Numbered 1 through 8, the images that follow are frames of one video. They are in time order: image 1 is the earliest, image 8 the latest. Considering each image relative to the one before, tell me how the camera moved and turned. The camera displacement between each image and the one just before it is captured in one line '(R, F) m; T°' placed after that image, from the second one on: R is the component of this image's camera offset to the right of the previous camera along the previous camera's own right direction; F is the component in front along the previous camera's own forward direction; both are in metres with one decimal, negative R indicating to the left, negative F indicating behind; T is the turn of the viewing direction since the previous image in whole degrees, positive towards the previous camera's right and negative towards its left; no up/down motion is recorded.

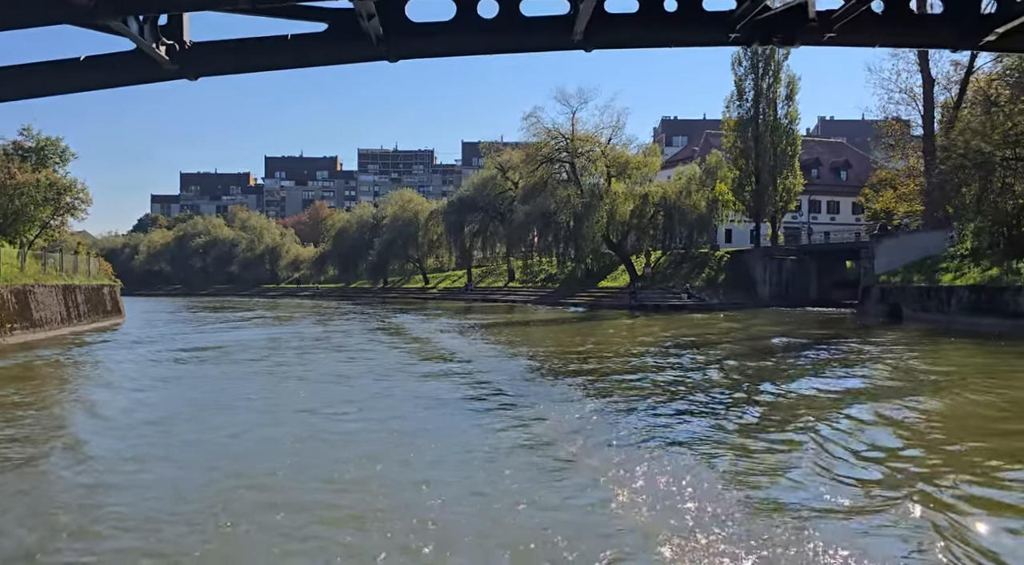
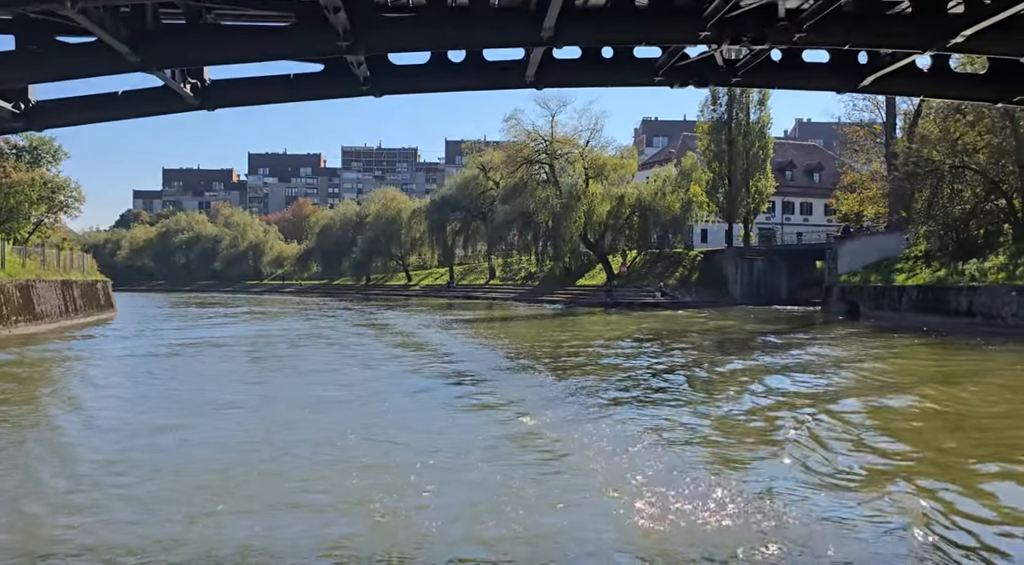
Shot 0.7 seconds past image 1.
(+0.2, -1.8) m; +1°
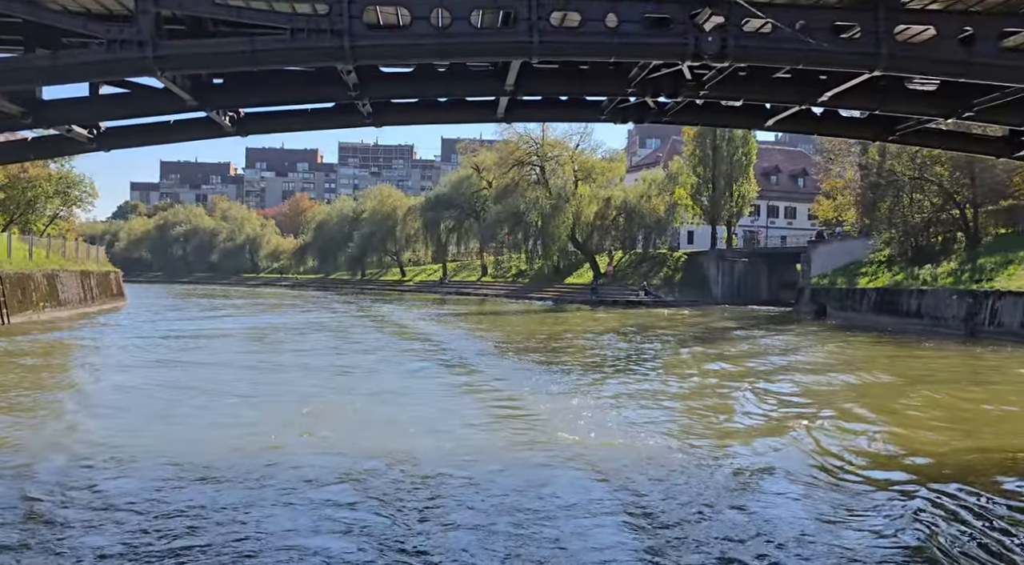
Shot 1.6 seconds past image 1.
(+0.3, -2.6) m; 0°
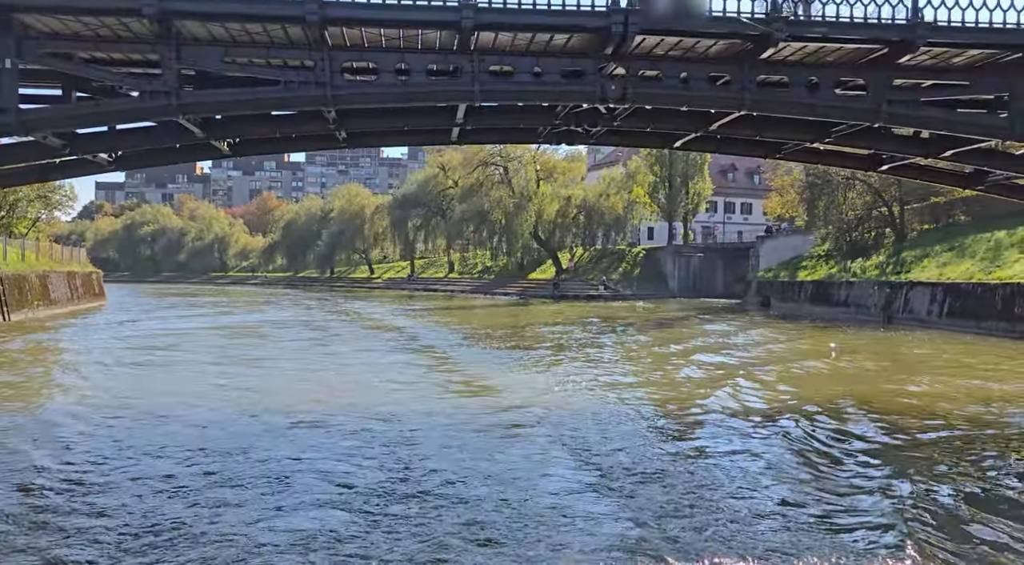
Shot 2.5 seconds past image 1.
(+0.3, -2.6) m; +2°
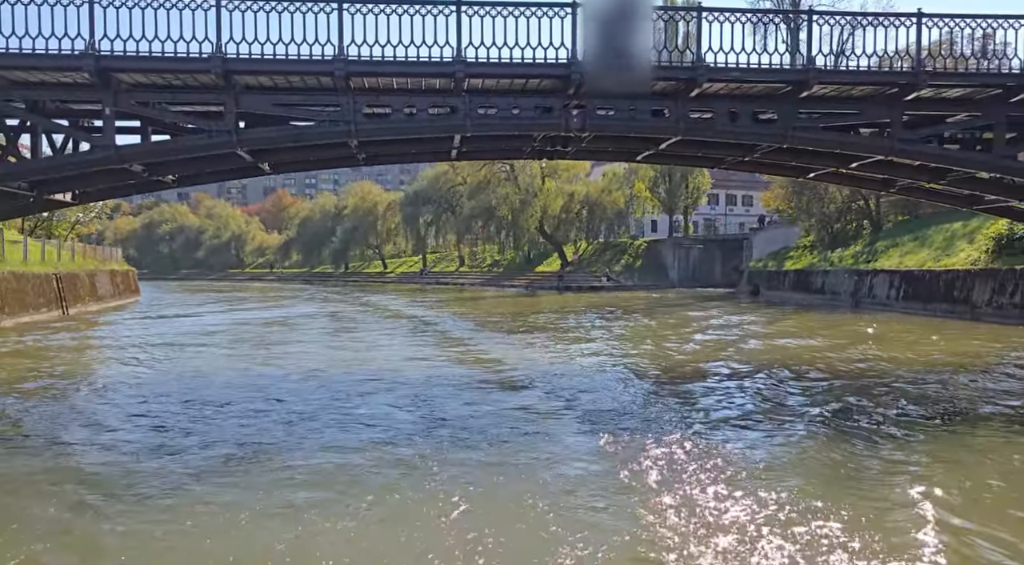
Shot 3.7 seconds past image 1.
(+0.5, -3.3) m; -1°
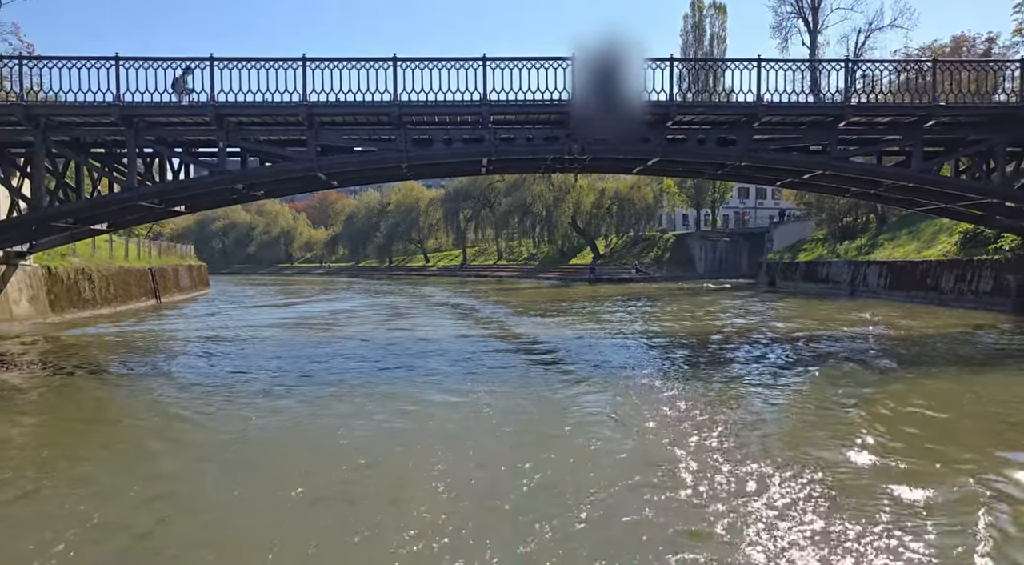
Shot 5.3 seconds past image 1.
(+0.6, -4.4) m; -3°
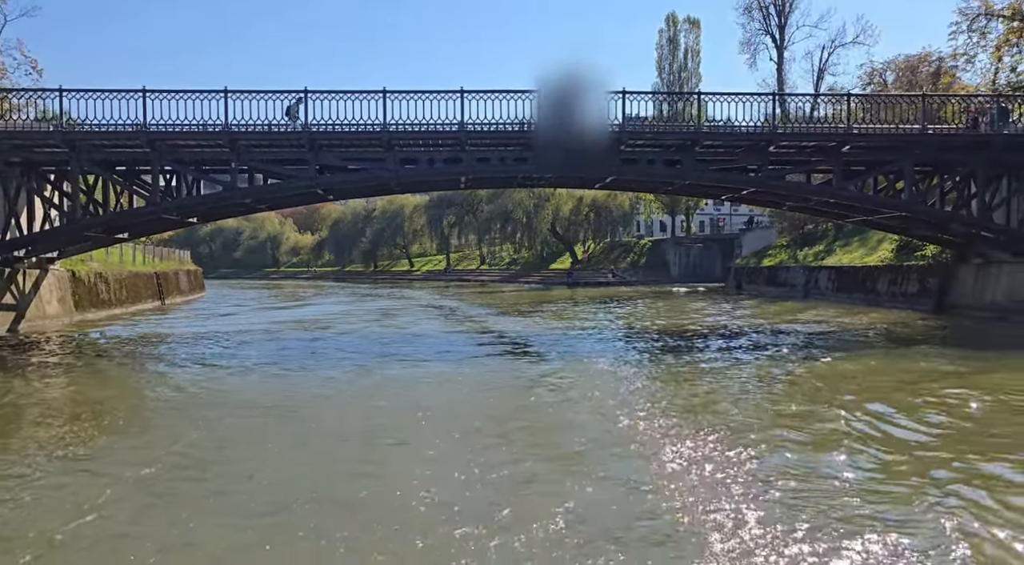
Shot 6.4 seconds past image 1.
(+0.3, -3.0) m; +1°
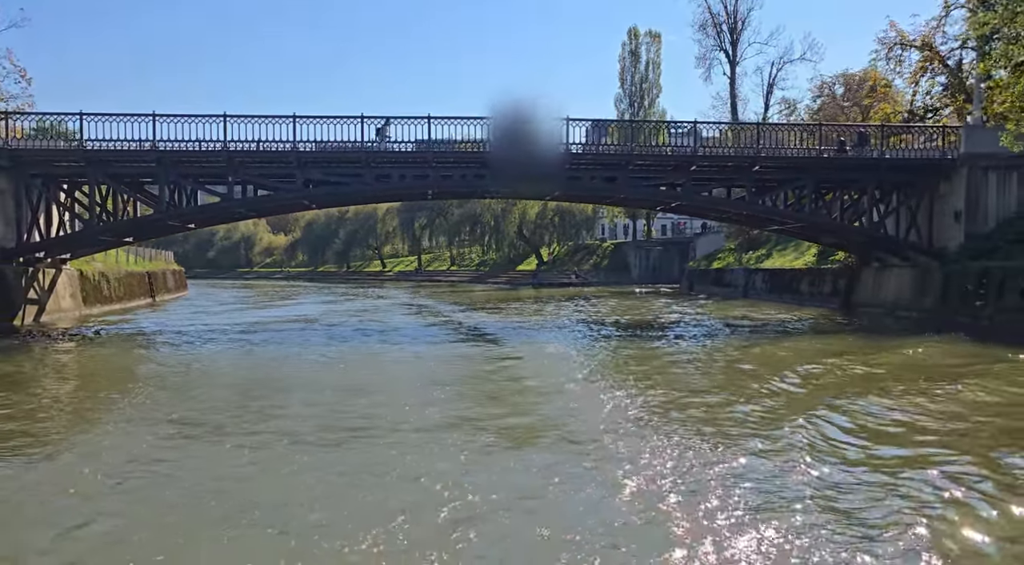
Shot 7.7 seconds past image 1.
(+0.4, -3.7) m; +2°
